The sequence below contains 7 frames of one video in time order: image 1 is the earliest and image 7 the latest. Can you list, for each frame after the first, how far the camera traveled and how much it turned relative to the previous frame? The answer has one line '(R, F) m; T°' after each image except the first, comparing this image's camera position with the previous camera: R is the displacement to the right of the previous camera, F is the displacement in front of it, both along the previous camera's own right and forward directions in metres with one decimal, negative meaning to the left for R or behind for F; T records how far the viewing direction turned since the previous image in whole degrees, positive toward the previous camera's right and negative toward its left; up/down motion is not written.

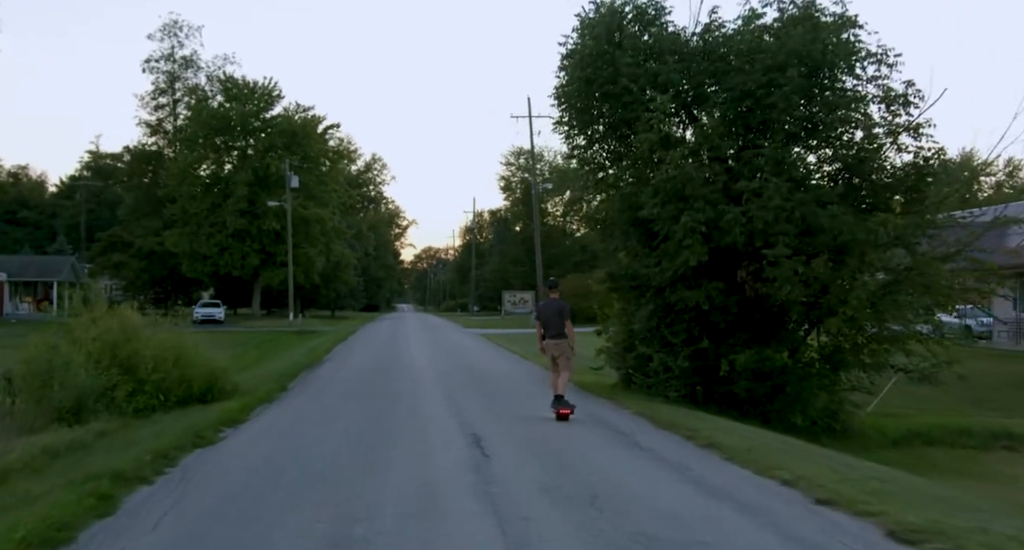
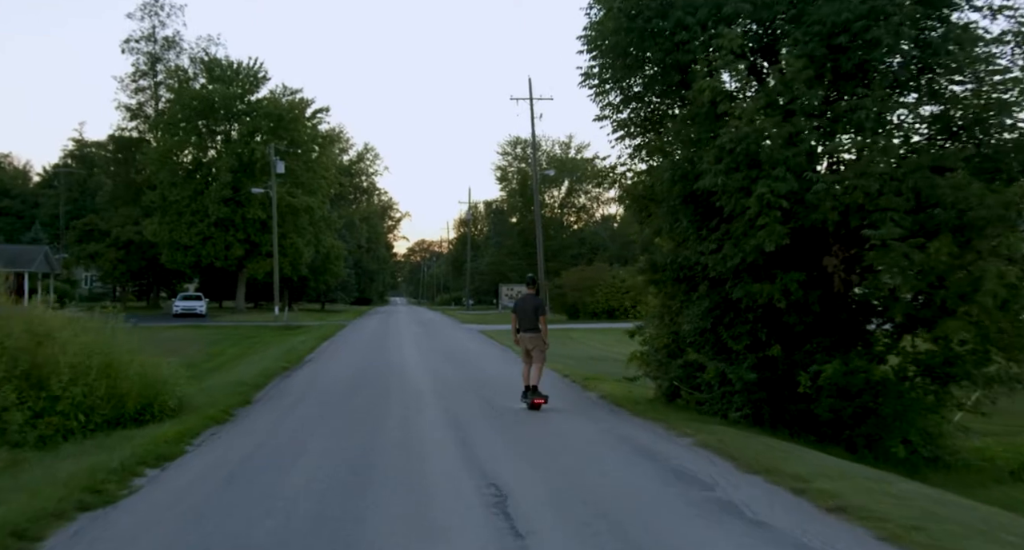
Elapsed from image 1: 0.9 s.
(-0.3, +3.1) m; 0°
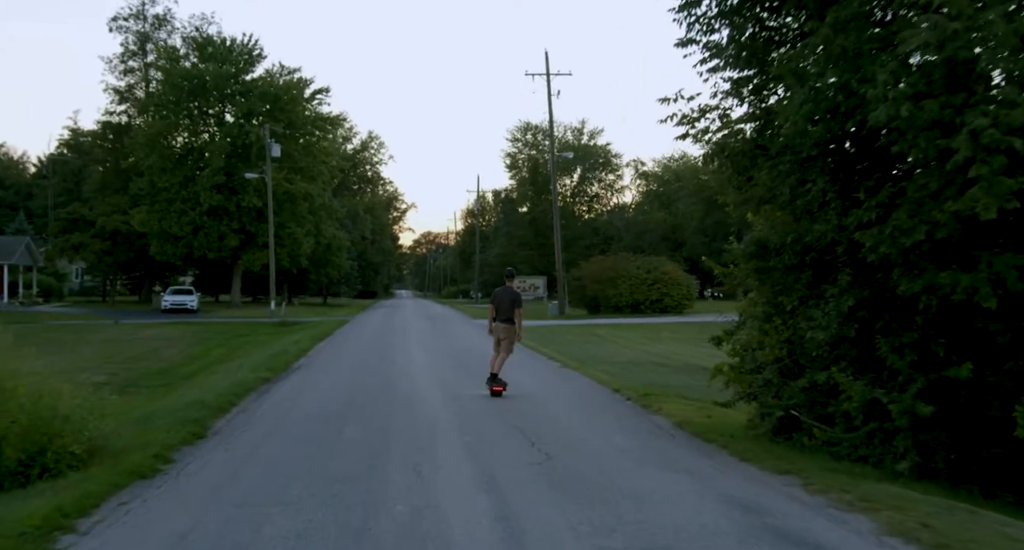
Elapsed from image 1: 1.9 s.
(-0.5, +3.7) m; 0°
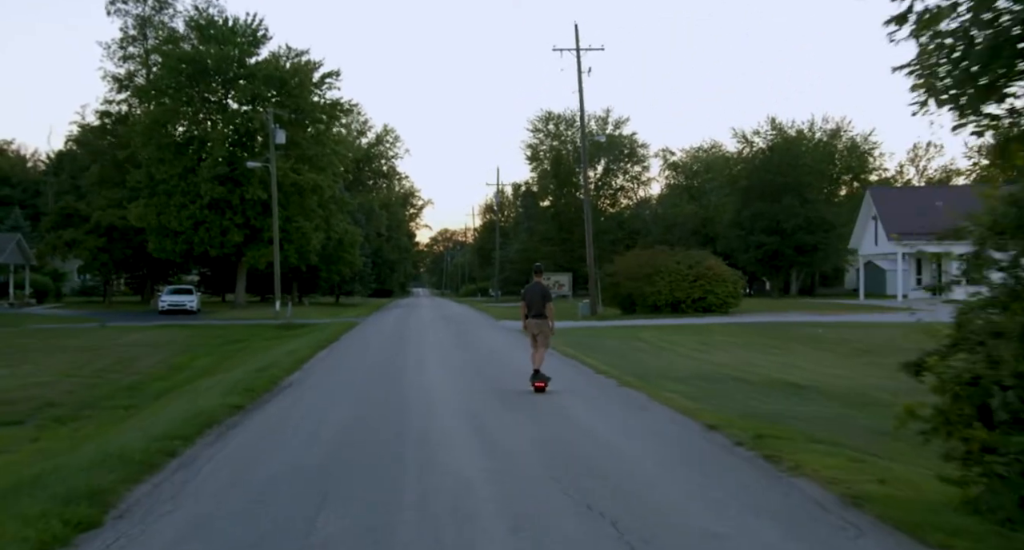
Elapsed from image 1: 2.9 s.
(-0.4, +4.0) m; -1°
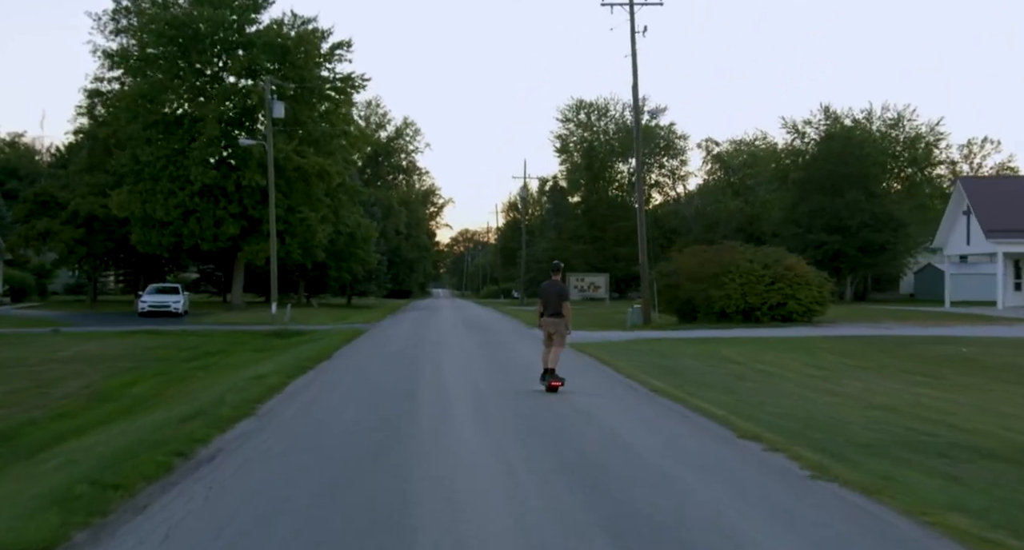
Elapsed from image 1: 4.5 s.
(-0.7, +6.5) m; -1°
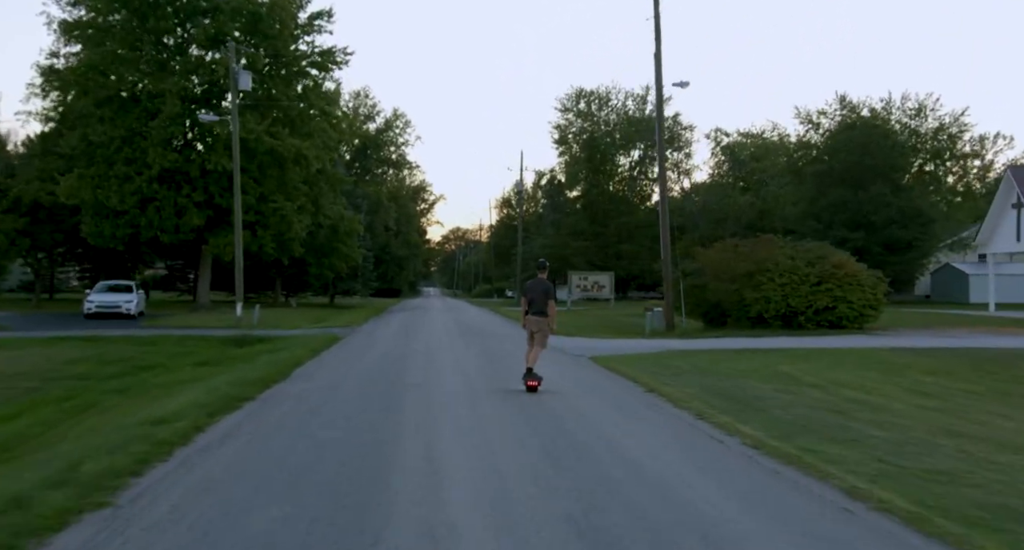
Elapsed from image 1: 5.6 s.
(-0.4, +4.7) m; +1°
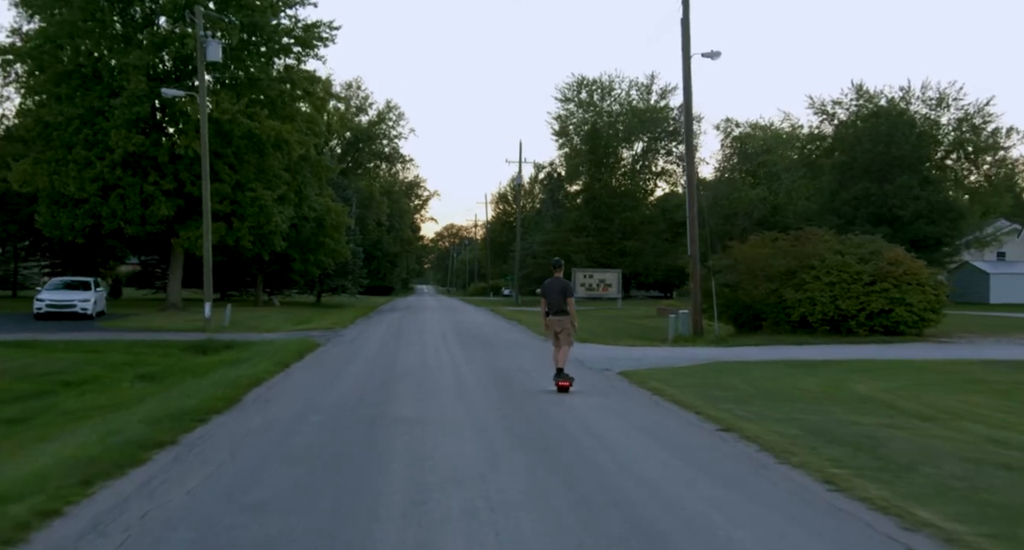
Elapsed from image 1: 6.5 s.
(-0.4, +3.7) m; 0°
